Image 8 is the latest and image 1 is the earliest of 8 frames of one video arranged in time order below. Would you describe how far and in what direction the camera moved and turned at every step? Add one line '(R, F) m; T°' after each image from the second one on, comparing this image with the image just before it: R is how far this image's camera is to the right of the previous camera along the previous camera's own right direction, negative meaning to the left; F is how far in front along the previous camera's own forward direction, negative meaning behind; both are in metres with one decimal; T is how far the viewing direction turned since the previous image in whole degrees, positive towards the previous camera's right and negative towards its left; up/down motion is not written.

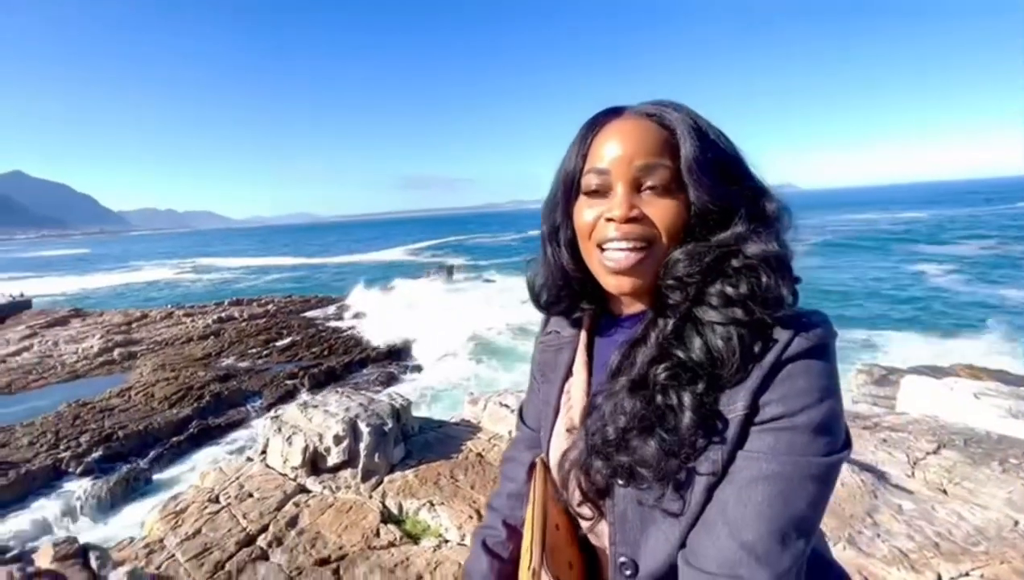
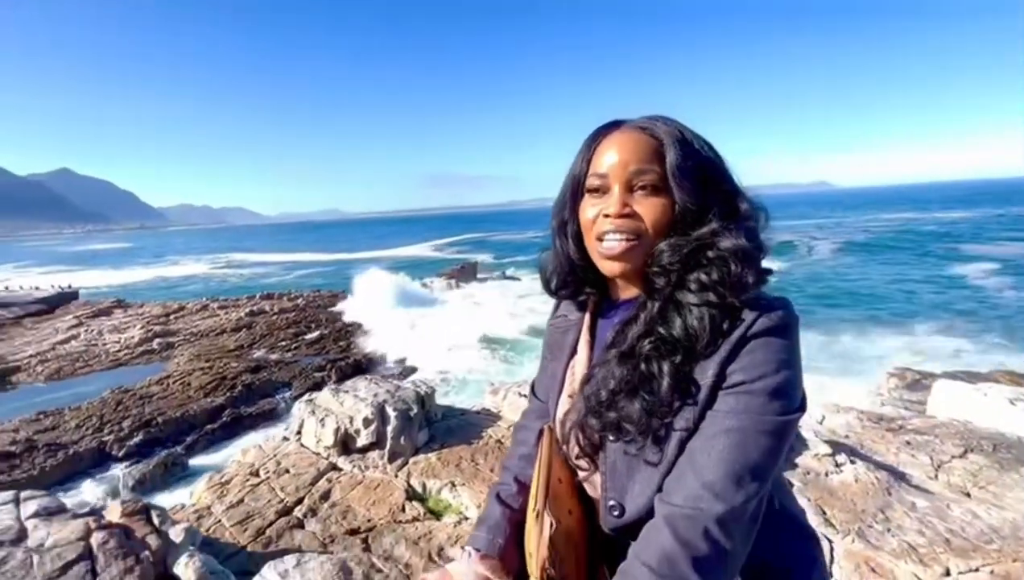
(0.0, -0.3) m; -3°
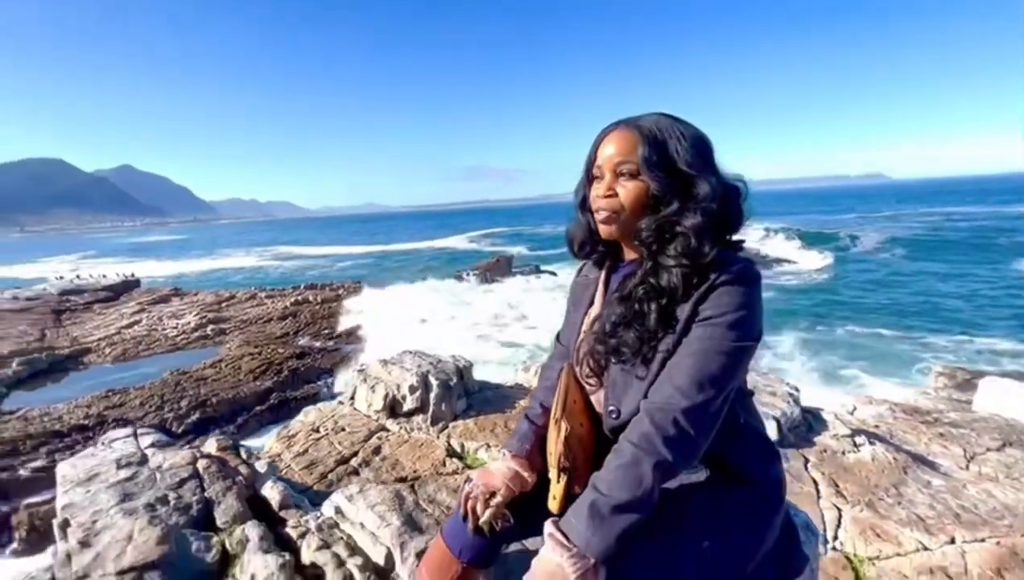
(0.0, -0.5) m; -4°
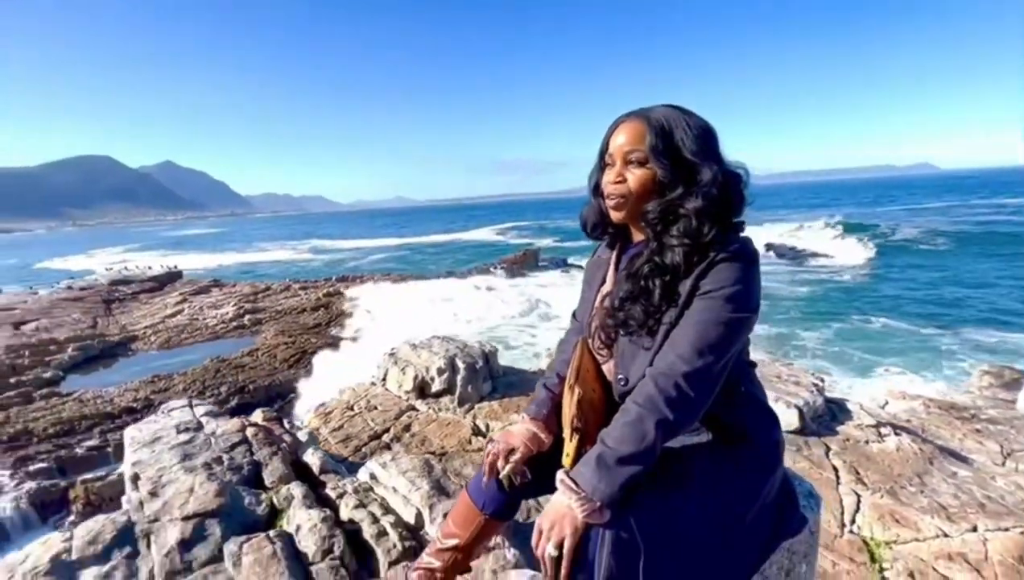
(0.0, -0.2) m; -3°
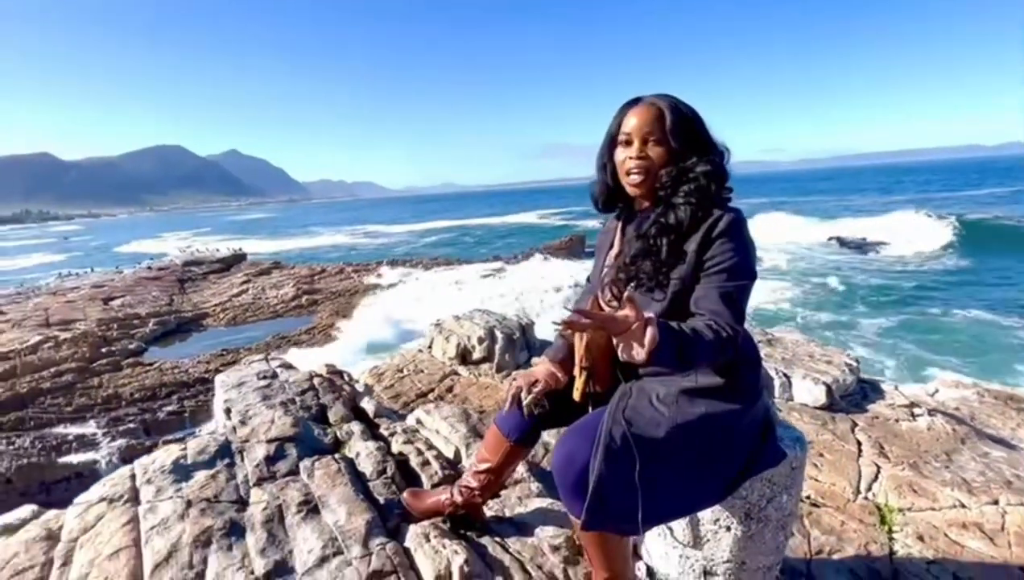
(+0.1, -0.5) m; -6°
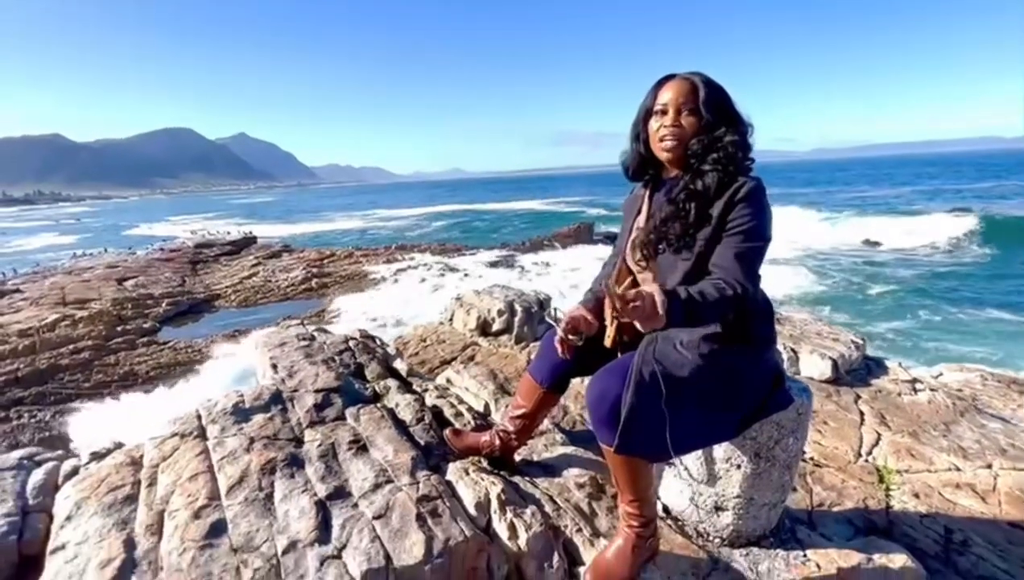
(-0.2, -0.3) m; -1°
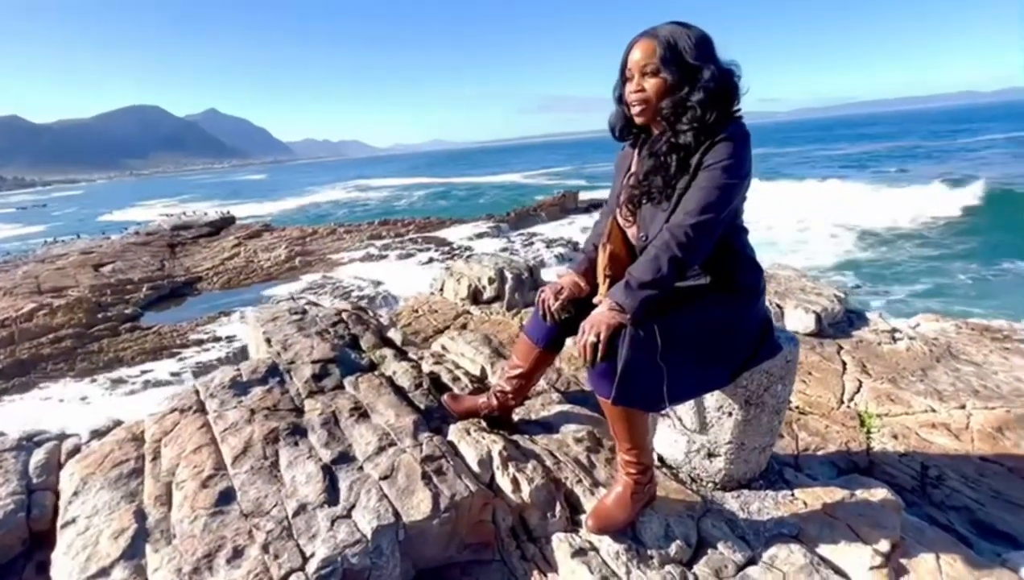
(0.0, 0.0) m; +2°
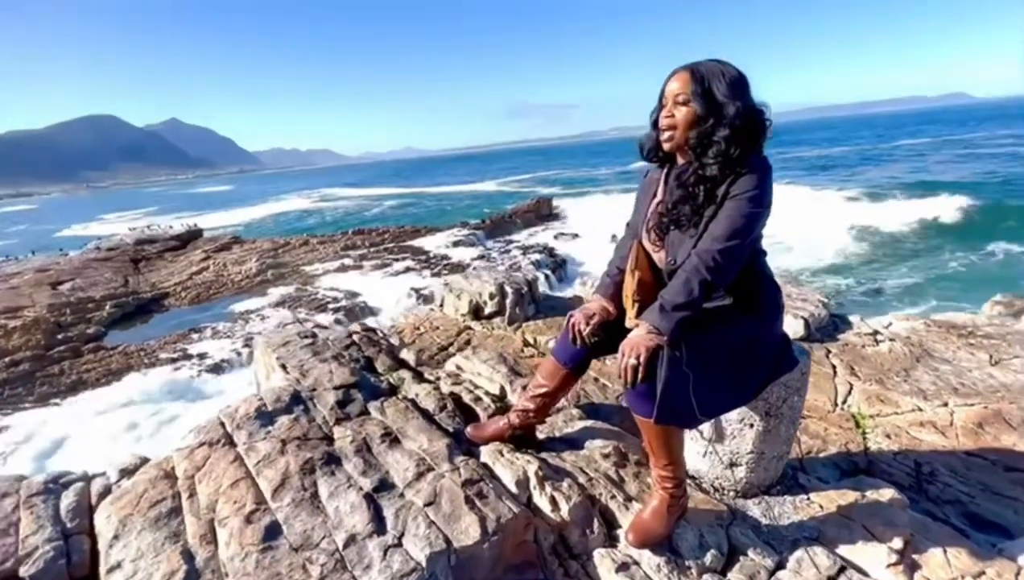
(-0.4, -0.1) m; +3°
